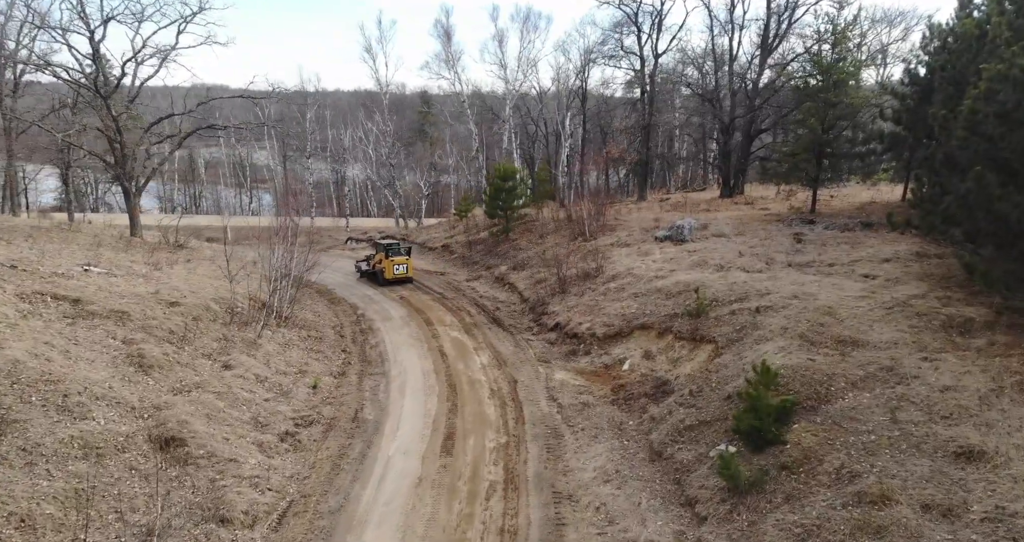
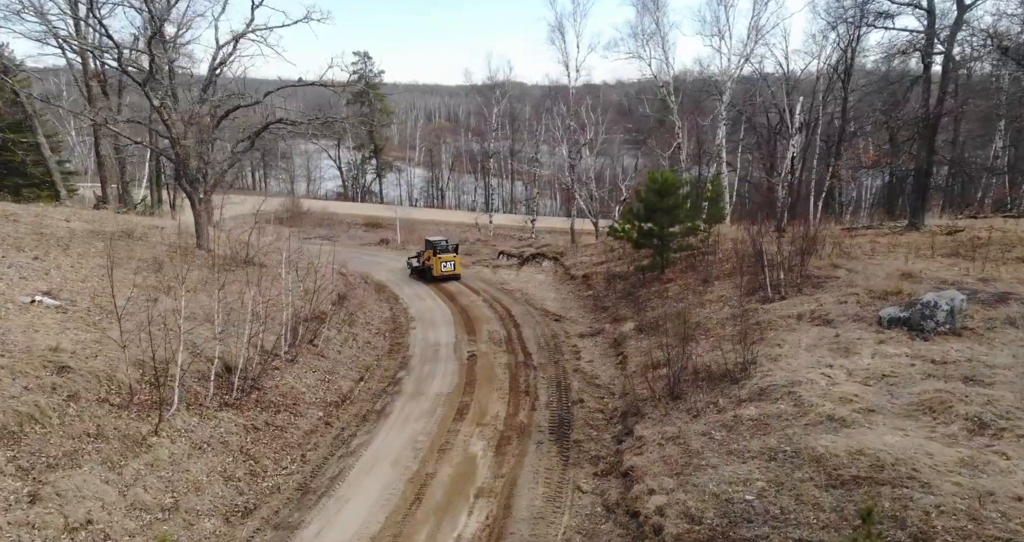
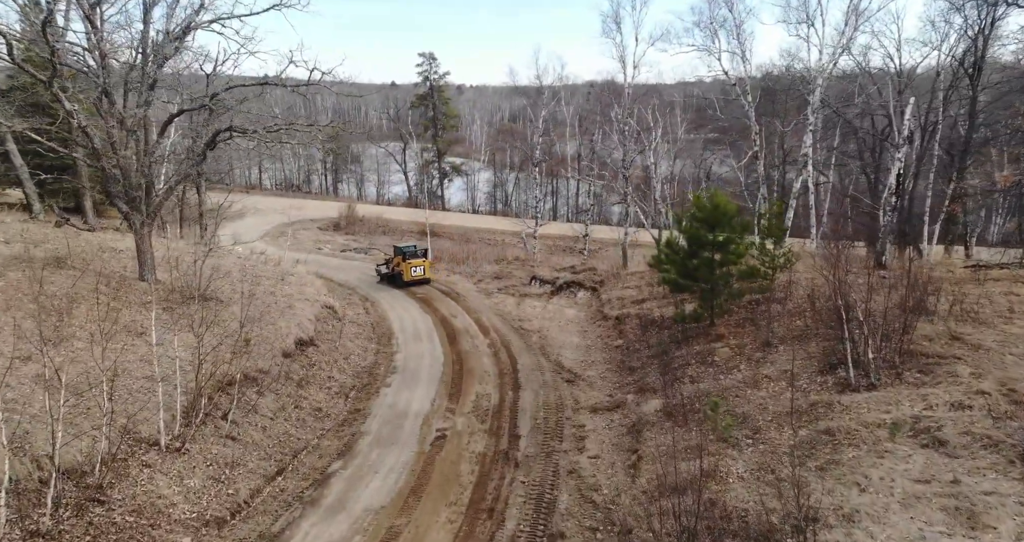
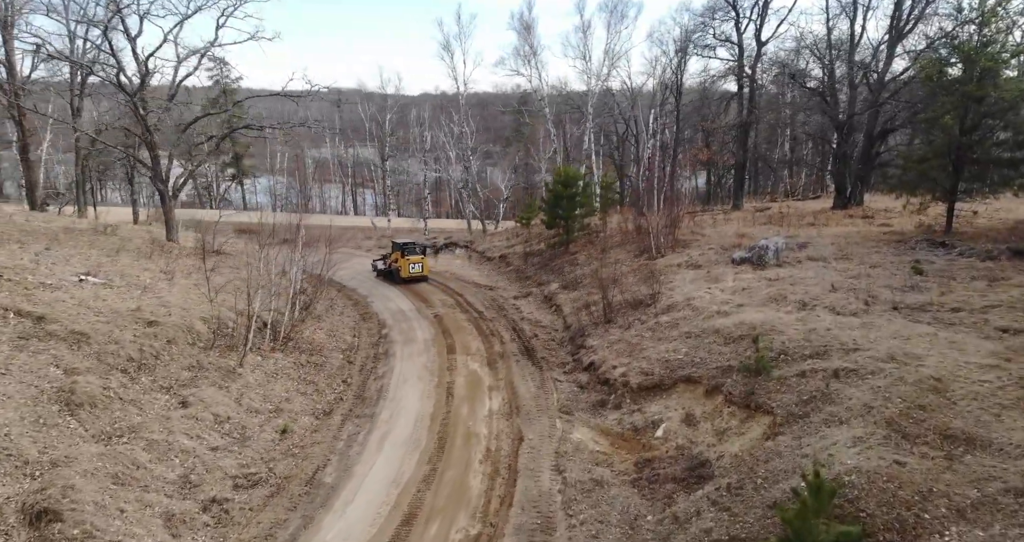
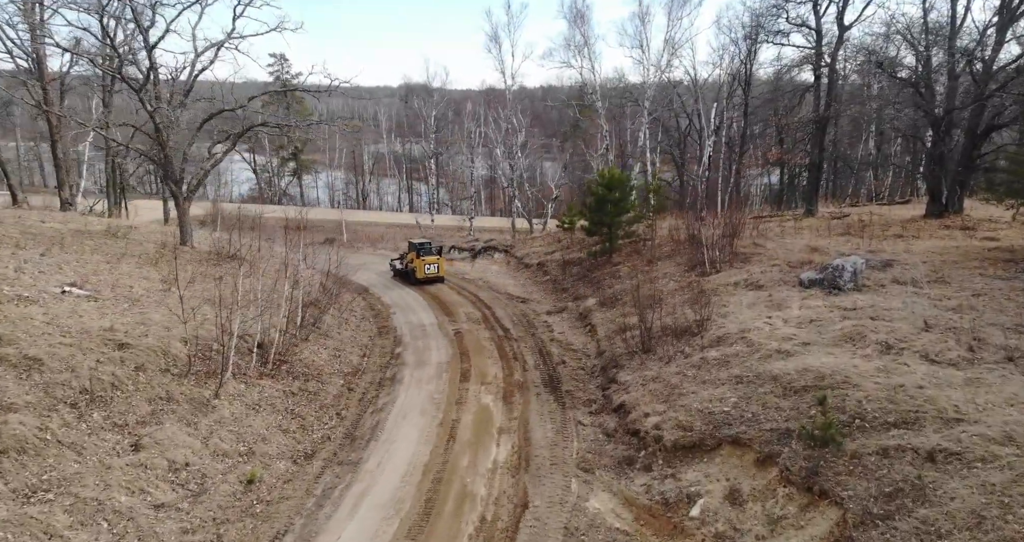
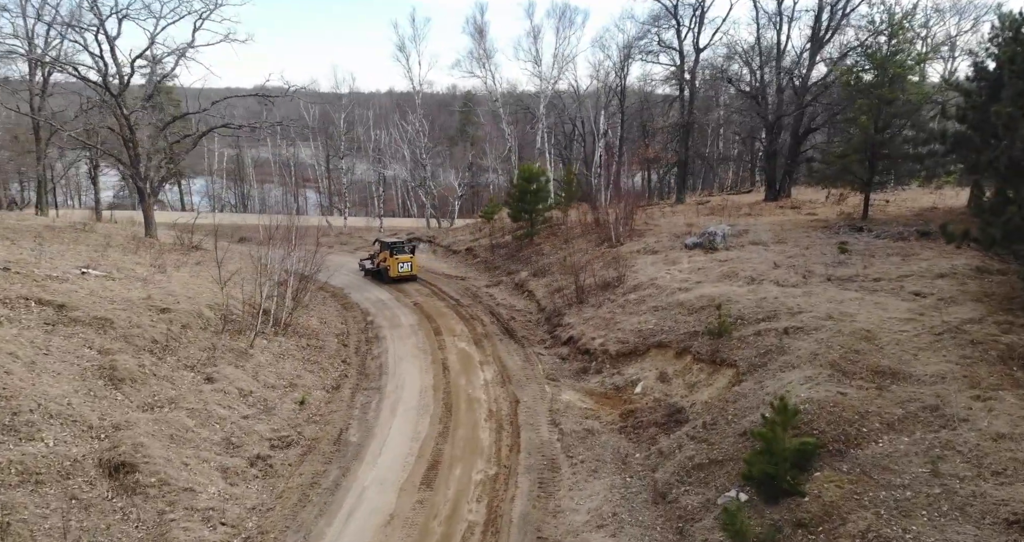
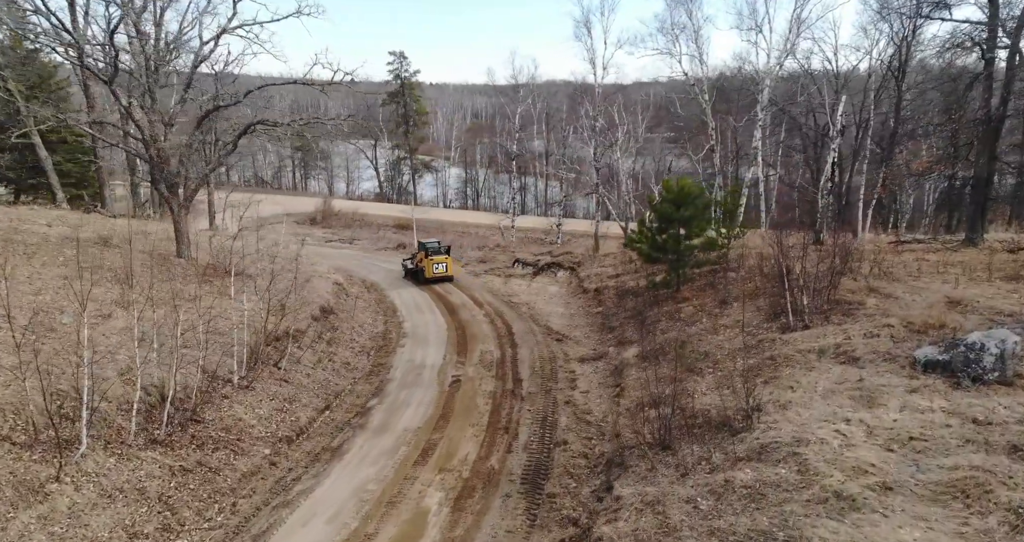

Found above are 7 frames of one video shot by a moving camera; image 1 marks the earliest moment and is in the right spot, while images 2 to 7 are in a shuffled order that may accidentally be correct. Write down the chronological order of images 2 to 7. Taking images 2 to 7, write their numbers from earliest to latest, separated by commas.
6, 4, 5, 2, 7, 3
